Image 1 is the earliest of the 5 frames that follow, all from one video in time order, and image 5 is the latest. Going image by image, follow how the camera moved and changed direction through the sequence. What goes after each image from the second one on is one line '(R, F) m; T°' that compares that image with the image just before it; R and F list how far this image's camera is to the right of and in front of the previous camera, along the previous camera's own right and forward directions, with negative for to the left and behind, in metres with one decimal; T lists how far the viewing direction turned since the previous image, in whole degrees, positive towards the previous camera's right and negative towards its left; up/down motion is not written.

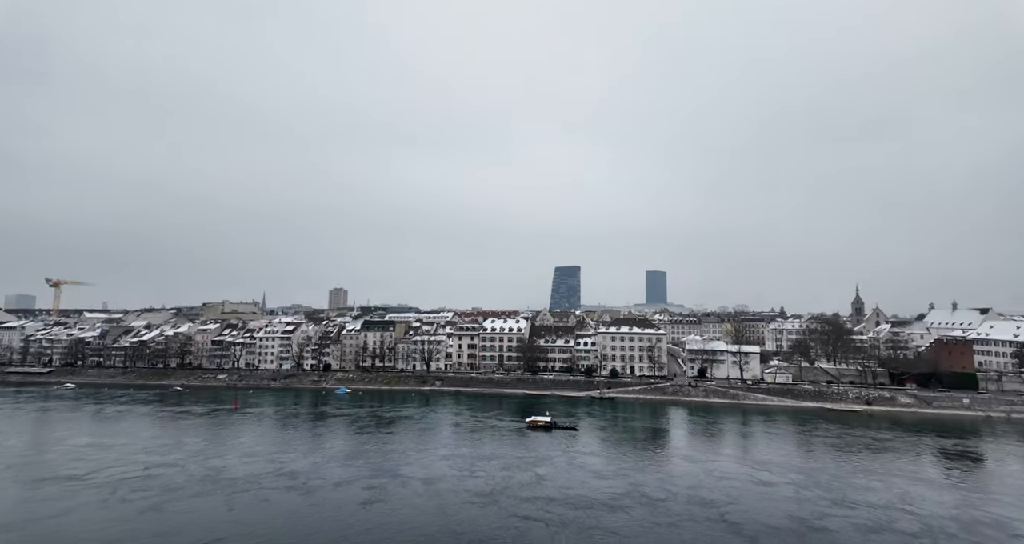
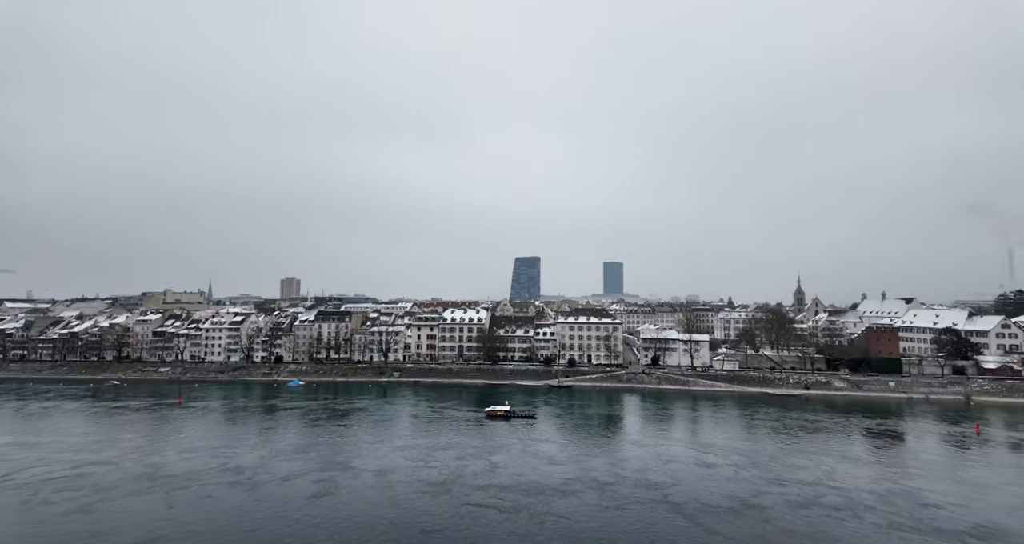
(-3.0, -0.6) m; +5°
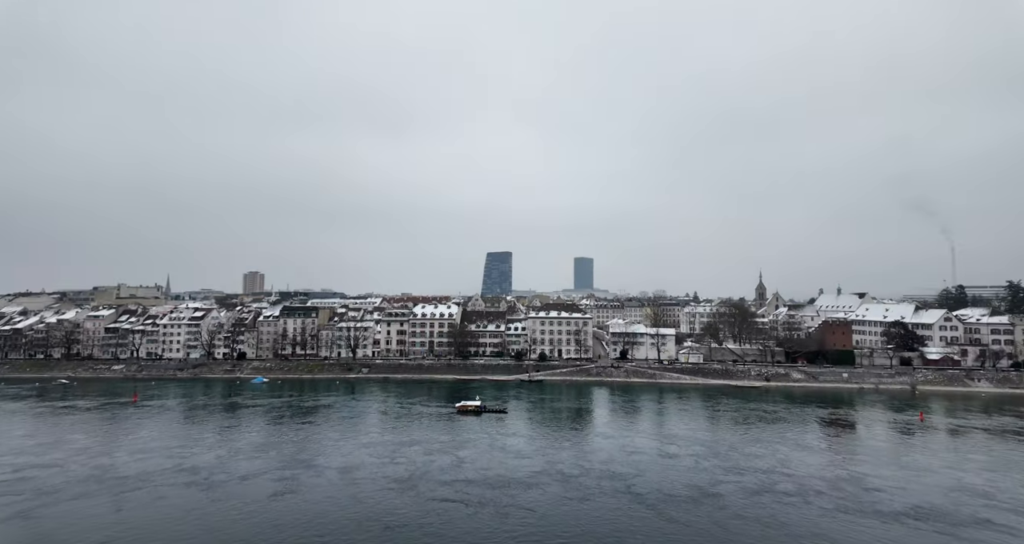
(-2.4, -0.1) m; +4°
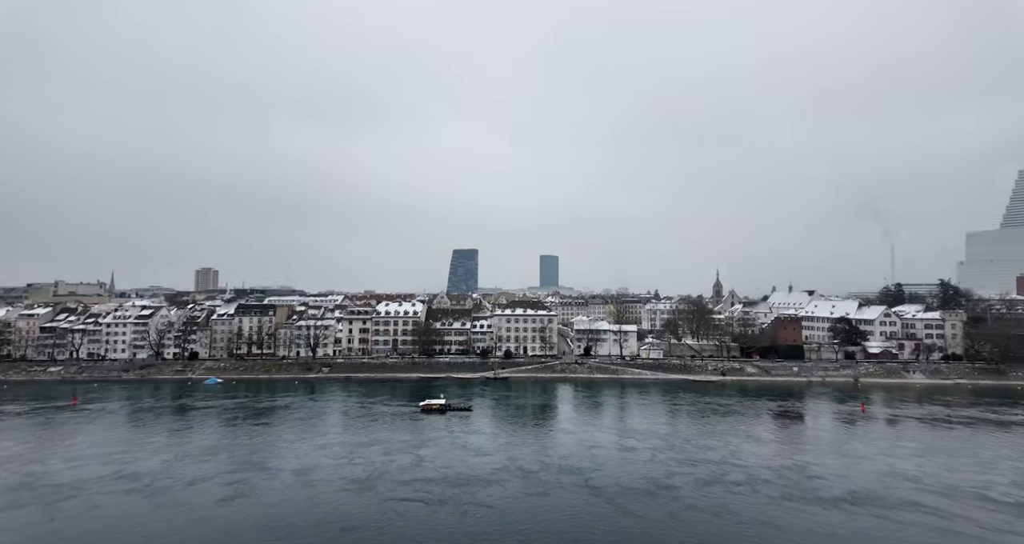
(-2.6, +0.5) m; +4°
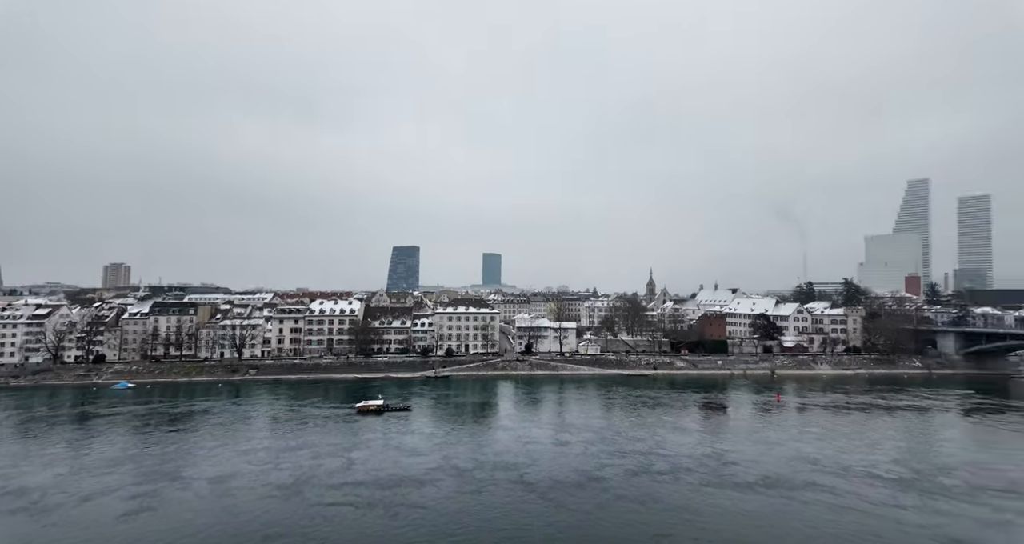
(-3.8, +1.9) m; +7°
